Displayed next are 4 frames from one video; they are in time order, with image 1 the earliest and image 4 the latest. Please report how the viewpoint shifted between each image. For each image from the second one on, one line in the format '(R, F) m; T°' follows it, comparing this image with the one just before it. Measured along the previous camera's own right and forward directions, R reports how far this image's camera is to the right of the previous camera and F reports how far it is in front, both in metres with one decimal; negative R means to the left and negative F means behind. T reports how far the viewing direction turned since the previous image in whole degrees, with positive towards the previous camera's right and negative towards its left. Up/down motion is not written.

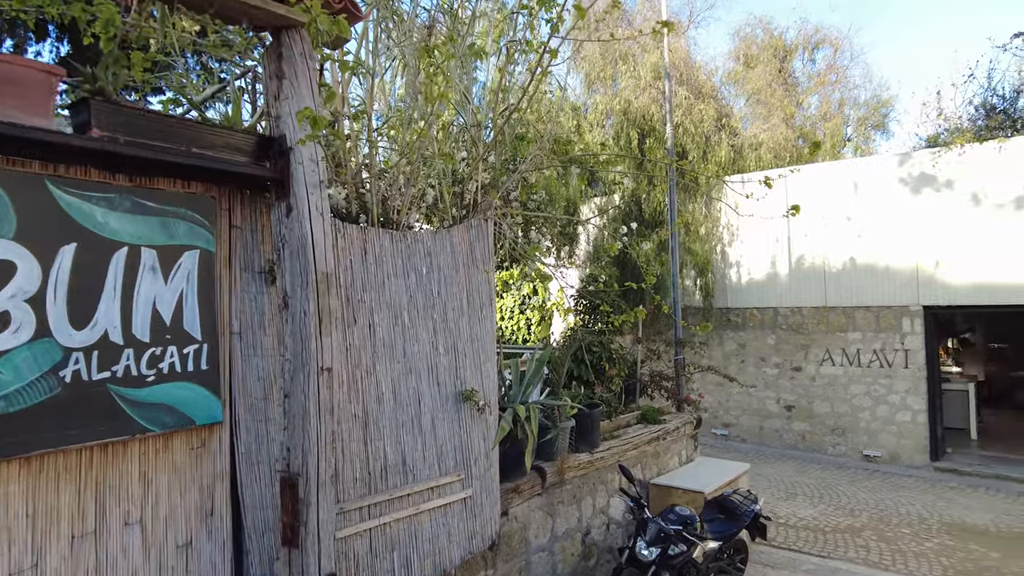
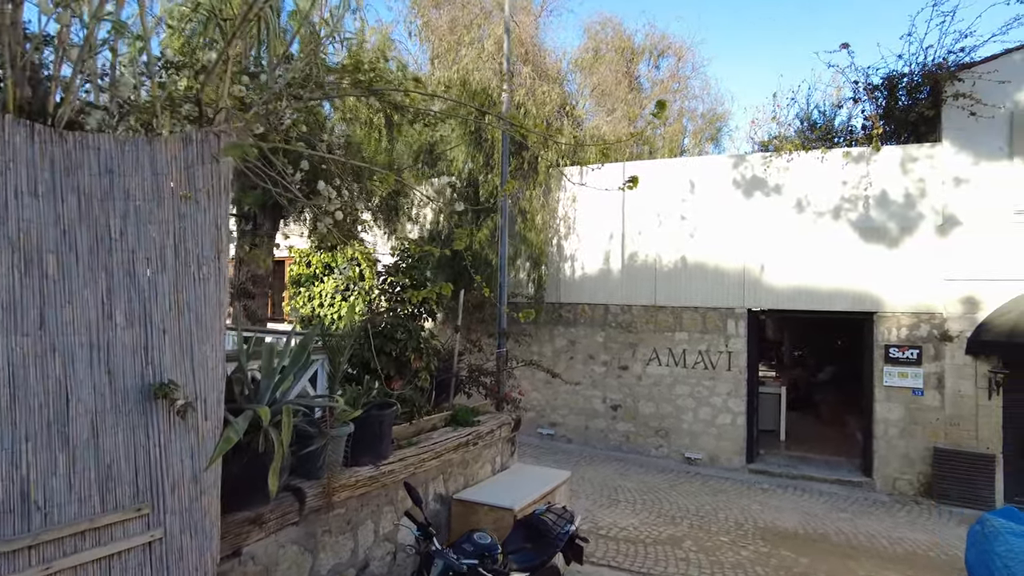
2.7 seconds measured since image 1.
(+0.4, +0.9) m; +13°
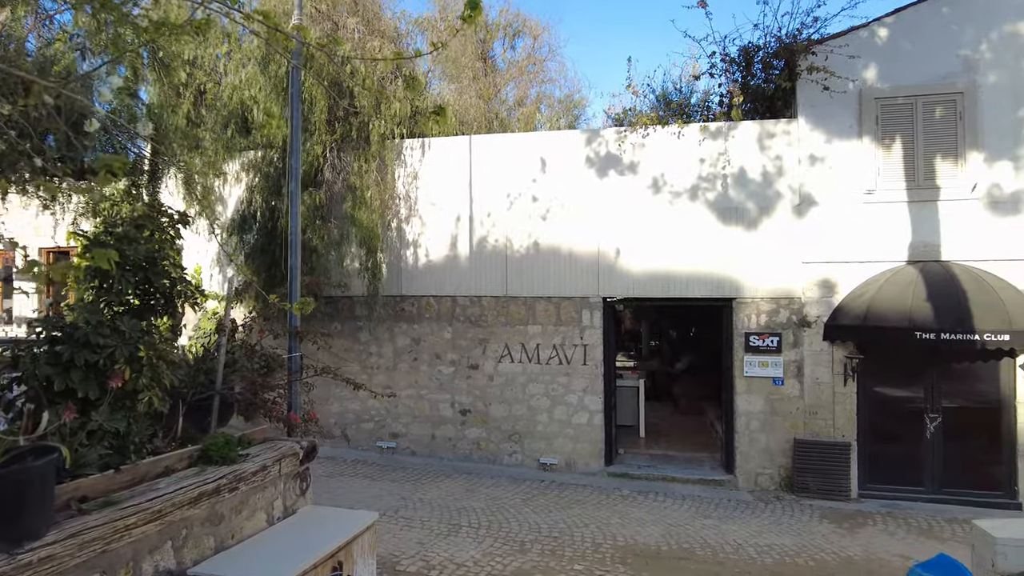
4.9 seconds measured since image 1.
(+0.5, +1.2) m; +11°
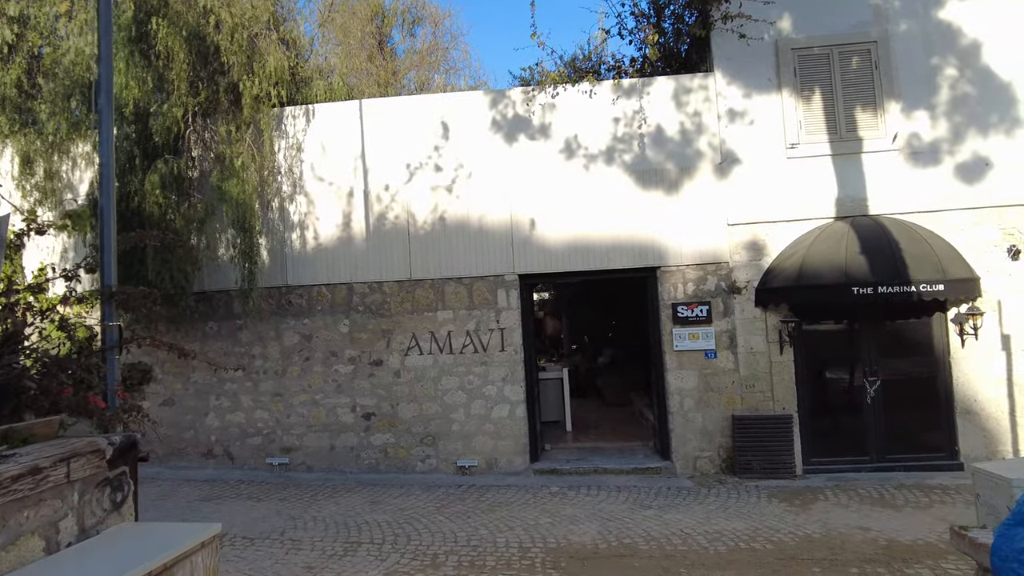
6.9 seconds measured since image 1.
(+0.1, +0.9) m; +7°
